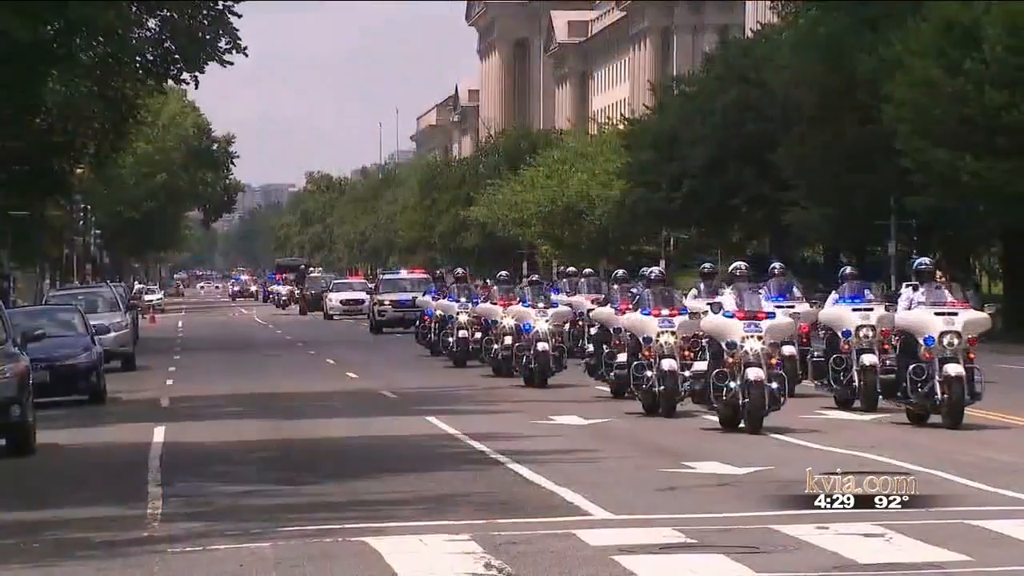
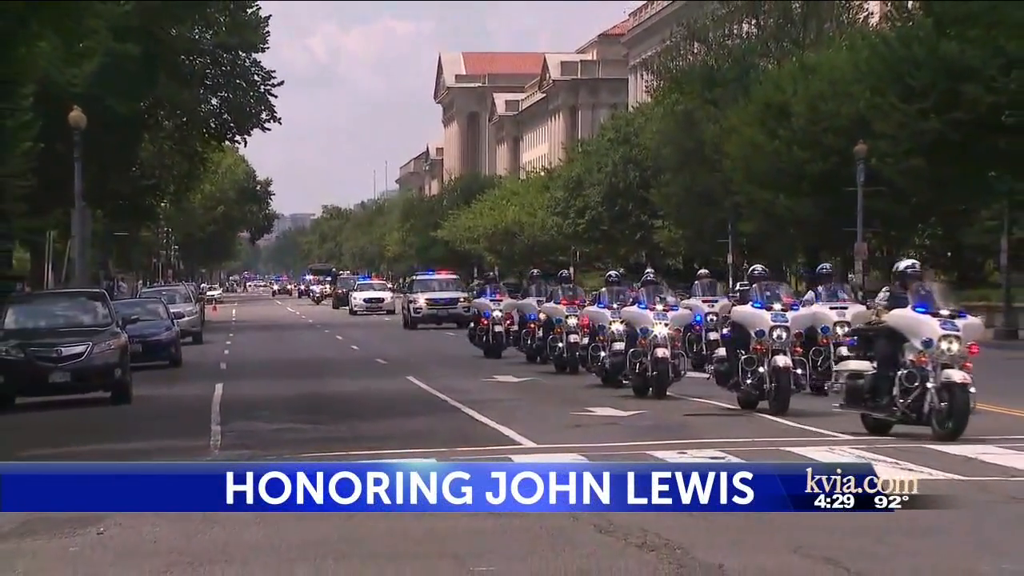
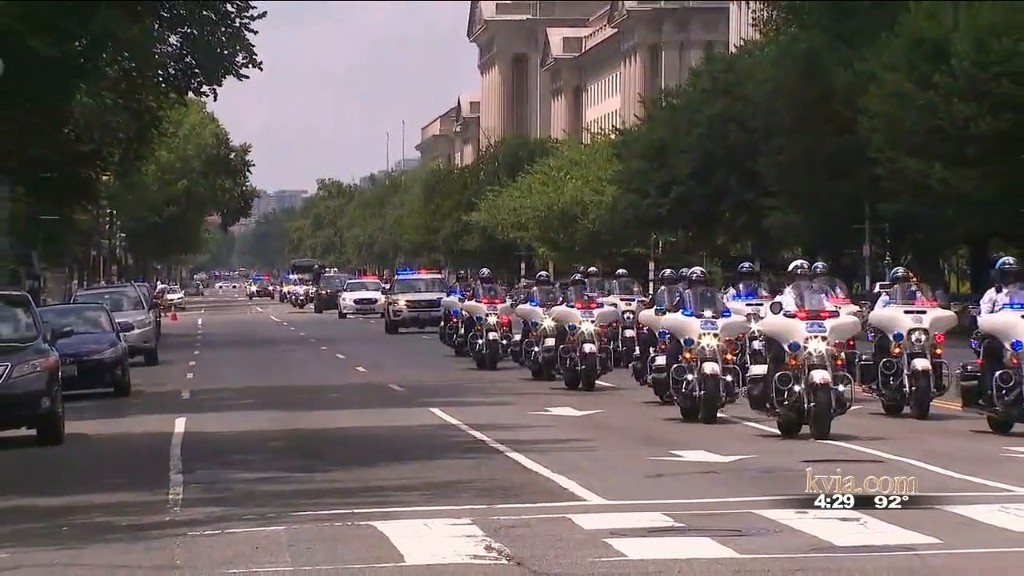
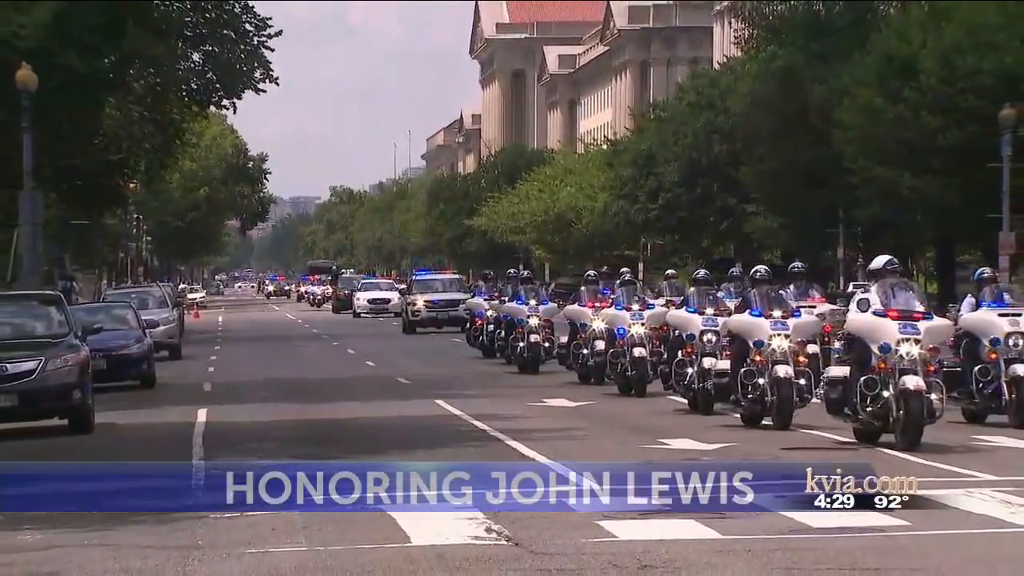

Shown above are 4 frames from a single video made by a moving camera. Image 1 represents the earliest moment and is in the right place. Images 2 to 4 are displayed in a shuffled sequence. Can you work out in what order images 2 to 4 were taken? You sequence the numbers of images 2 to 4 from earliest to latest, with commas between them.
3, 4, 2
